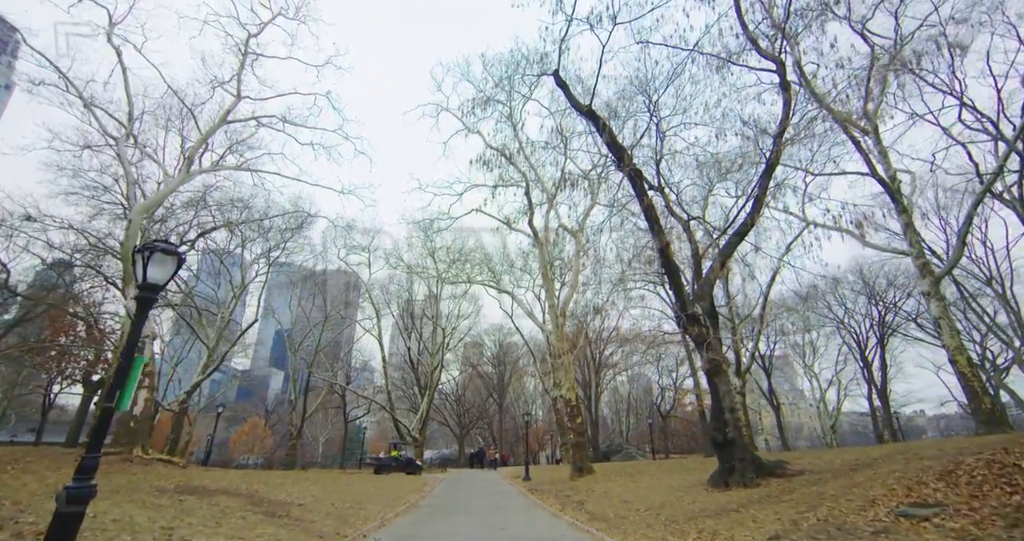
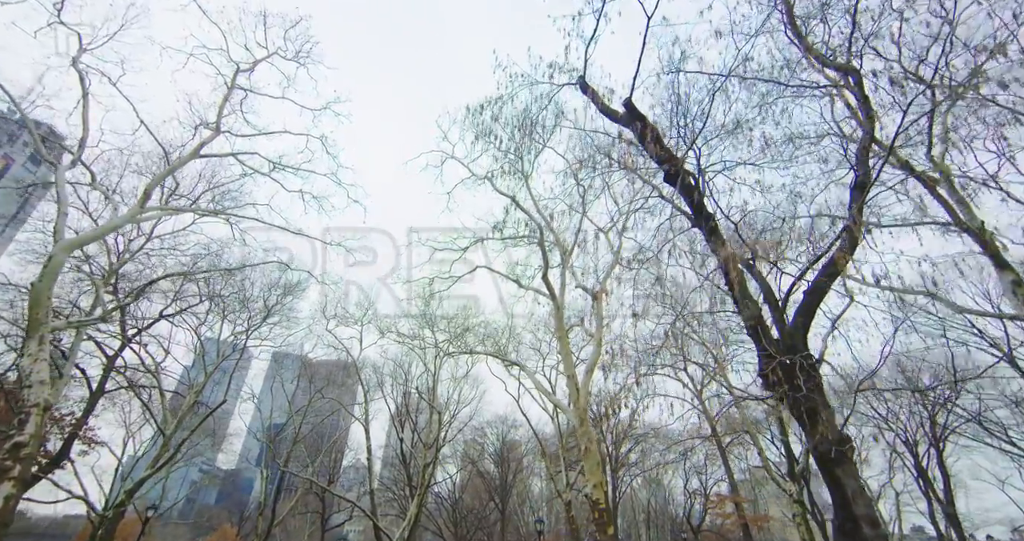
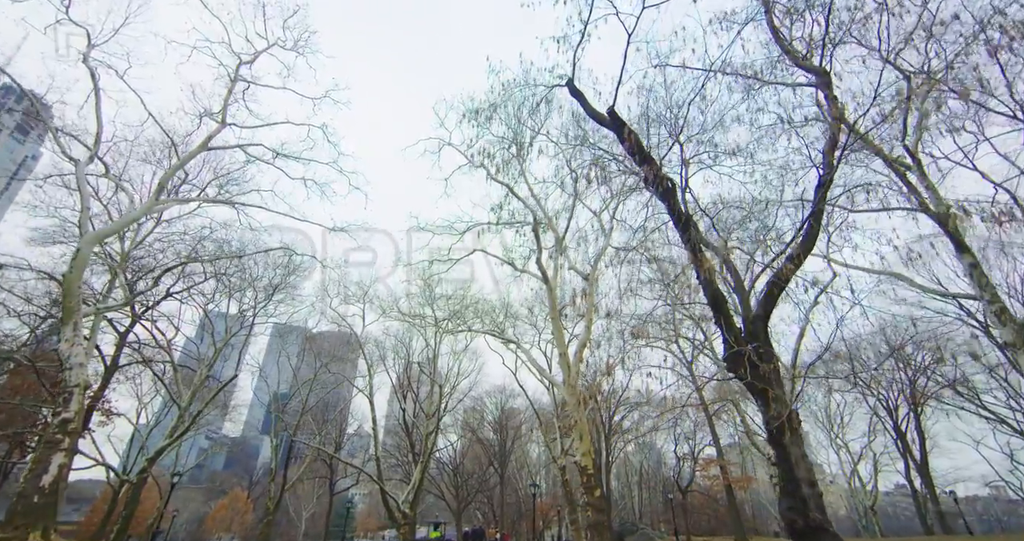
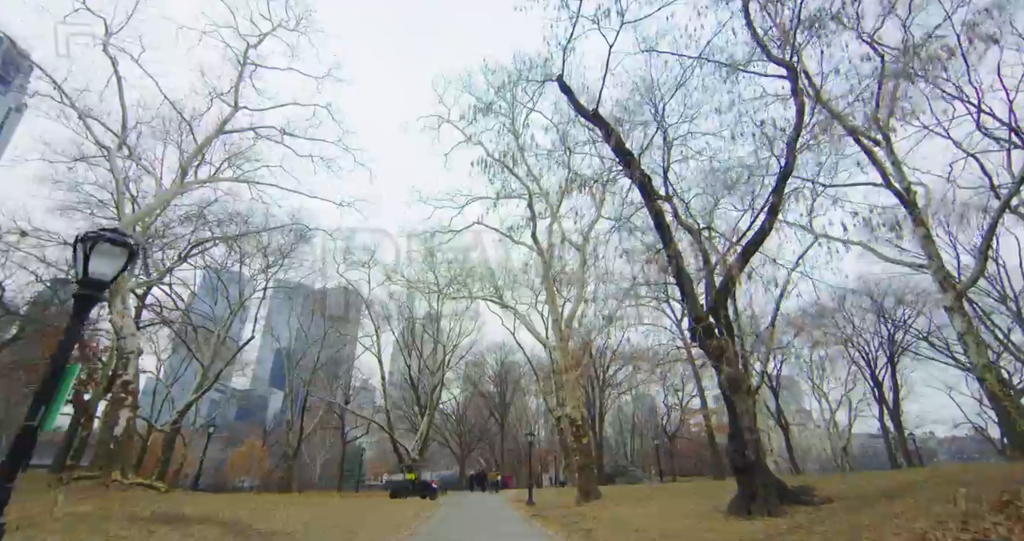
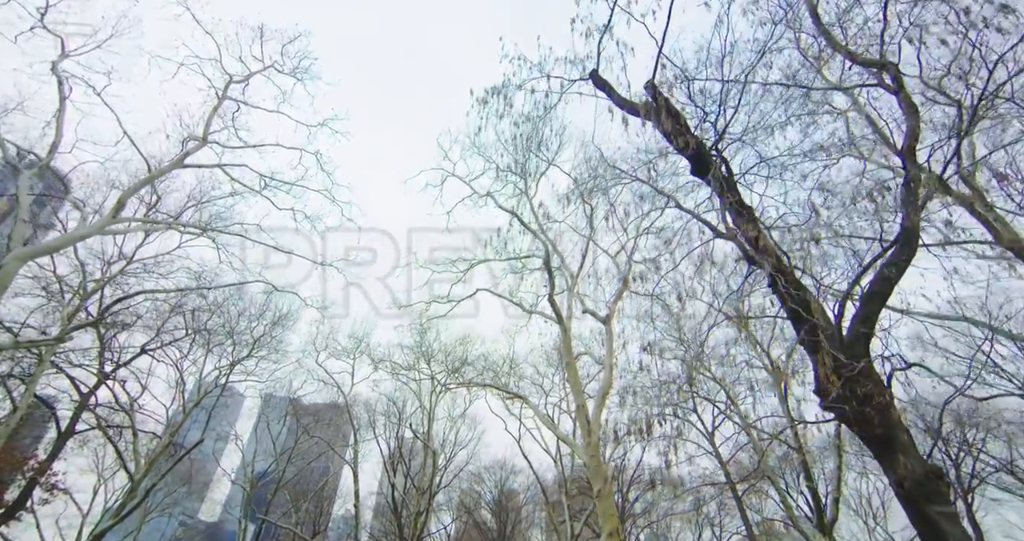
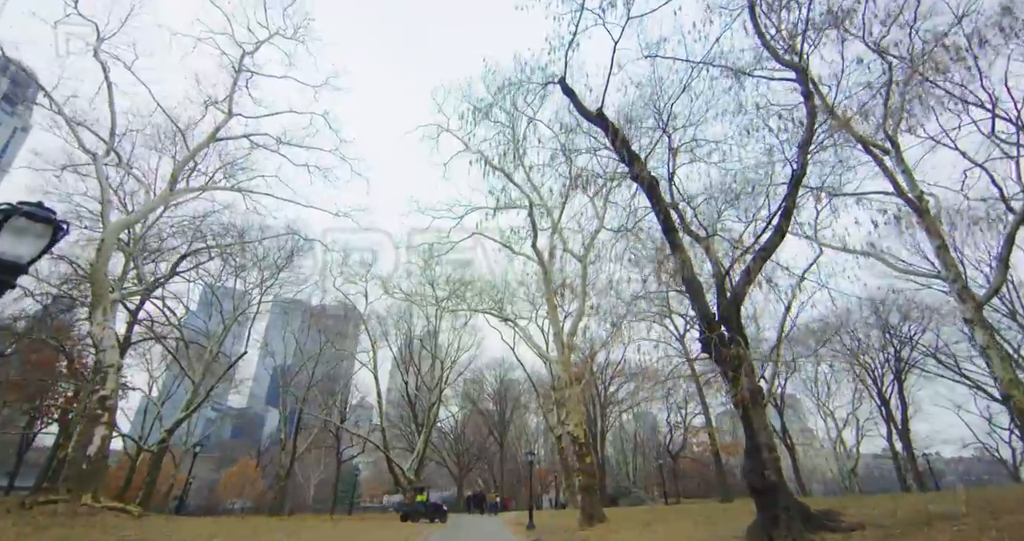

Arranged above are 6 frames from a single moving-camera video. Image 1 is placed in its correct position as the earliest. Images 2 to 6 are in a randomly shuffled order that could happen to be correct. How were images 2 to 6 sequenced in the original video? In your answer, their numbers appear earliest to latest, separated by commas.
4, 6, 3, 2, 5
